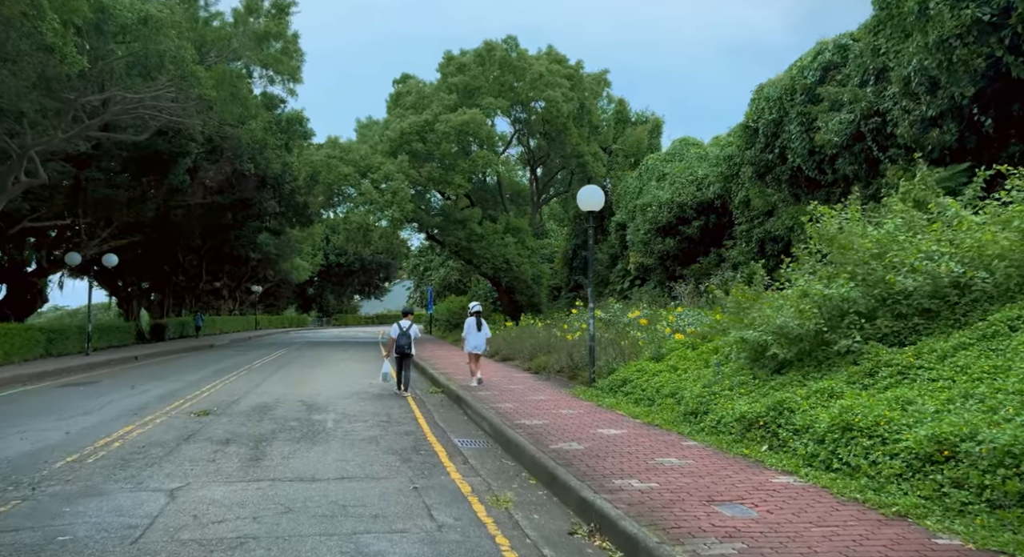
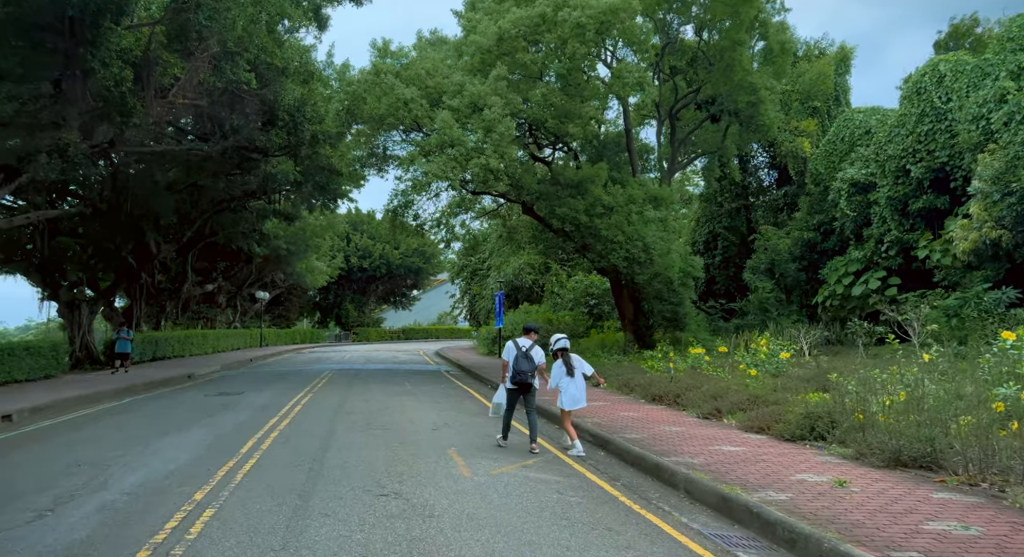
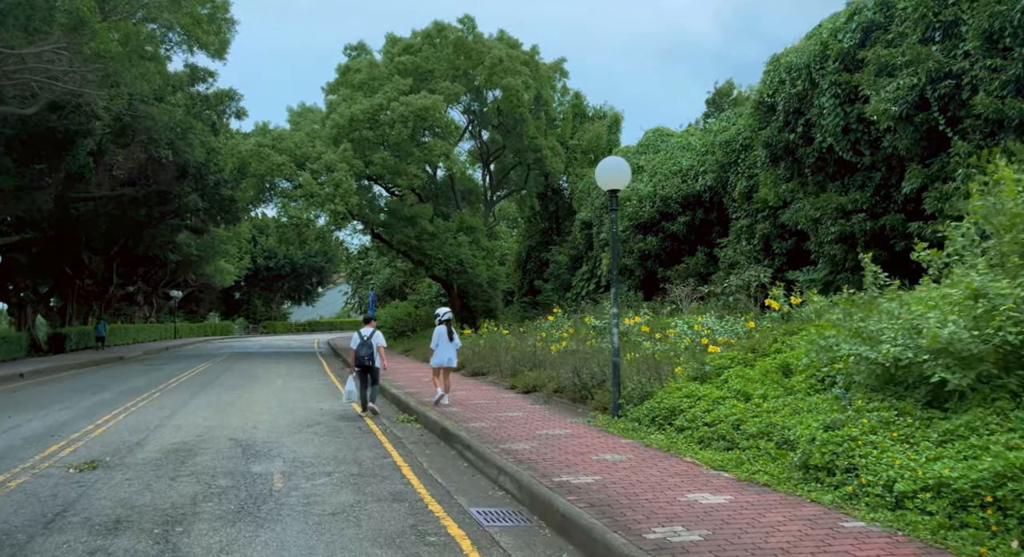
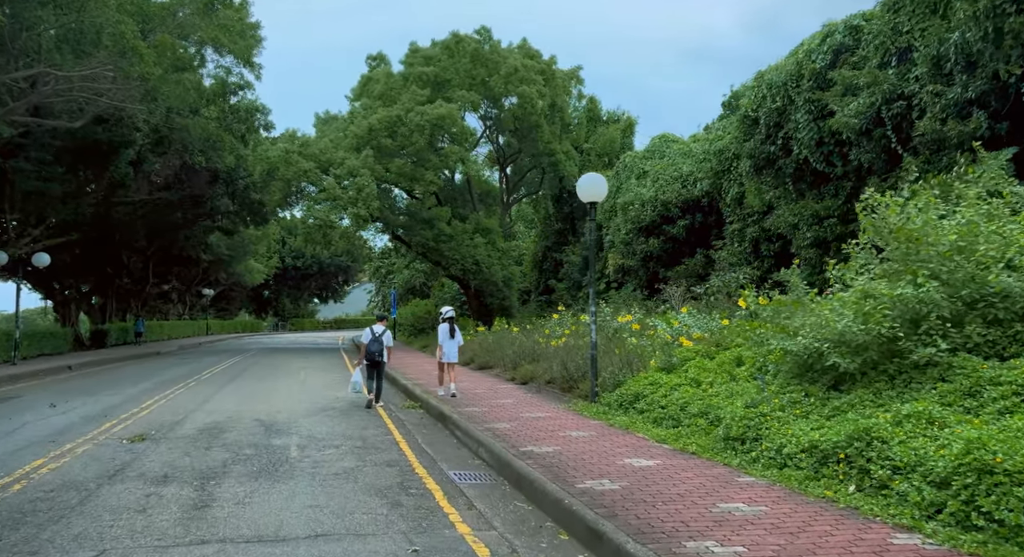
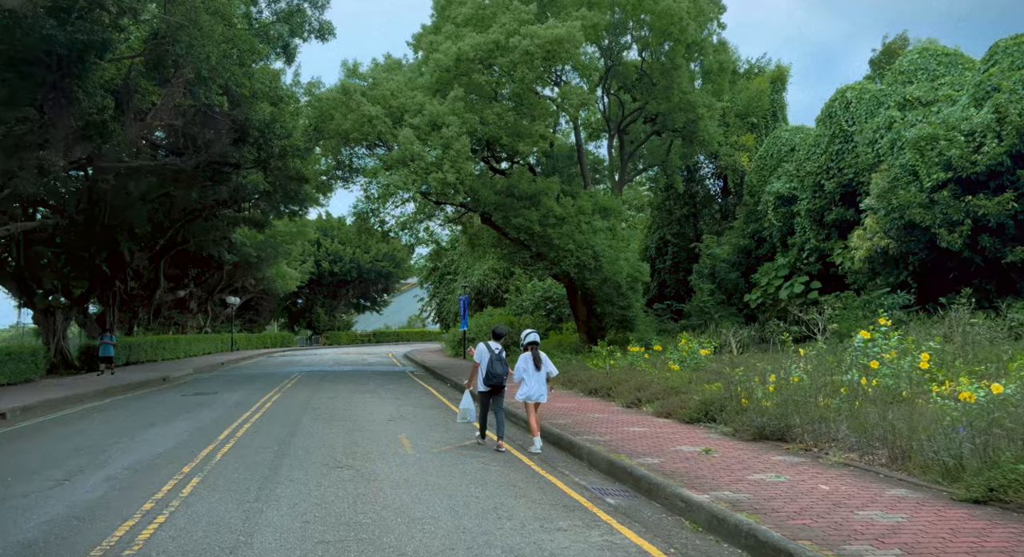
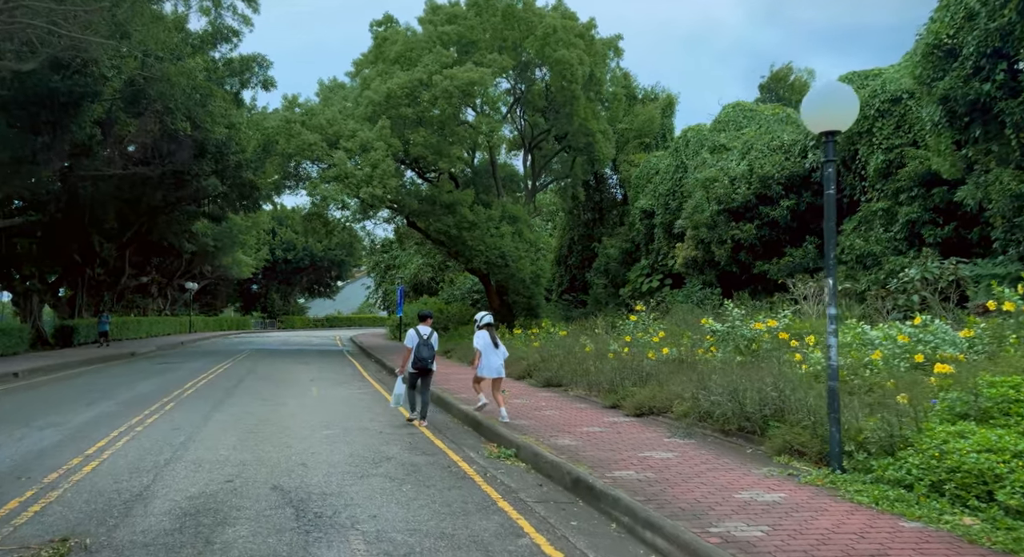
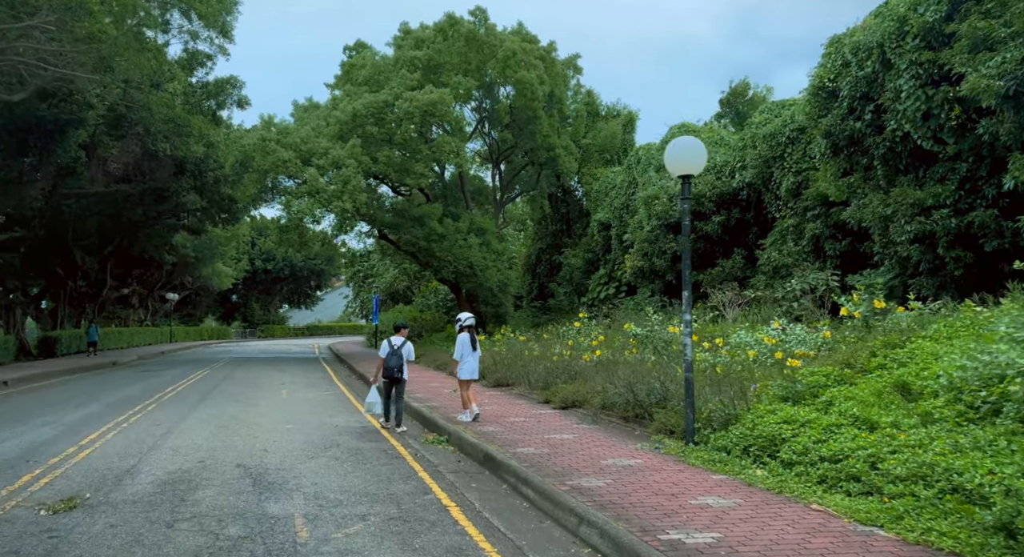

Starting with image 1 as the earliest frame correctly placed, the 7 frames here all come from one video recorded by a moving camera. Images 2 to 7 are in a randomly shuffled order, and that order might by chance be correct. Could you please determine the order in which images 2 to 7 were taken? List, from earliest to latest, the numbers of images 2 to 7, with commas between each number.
4, 3, 7, 6, 5, 2
